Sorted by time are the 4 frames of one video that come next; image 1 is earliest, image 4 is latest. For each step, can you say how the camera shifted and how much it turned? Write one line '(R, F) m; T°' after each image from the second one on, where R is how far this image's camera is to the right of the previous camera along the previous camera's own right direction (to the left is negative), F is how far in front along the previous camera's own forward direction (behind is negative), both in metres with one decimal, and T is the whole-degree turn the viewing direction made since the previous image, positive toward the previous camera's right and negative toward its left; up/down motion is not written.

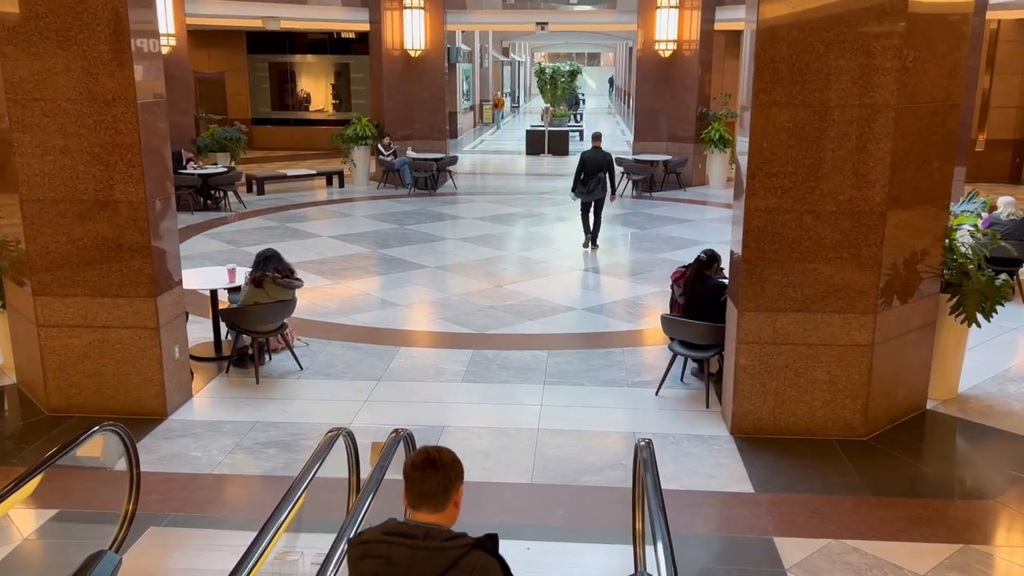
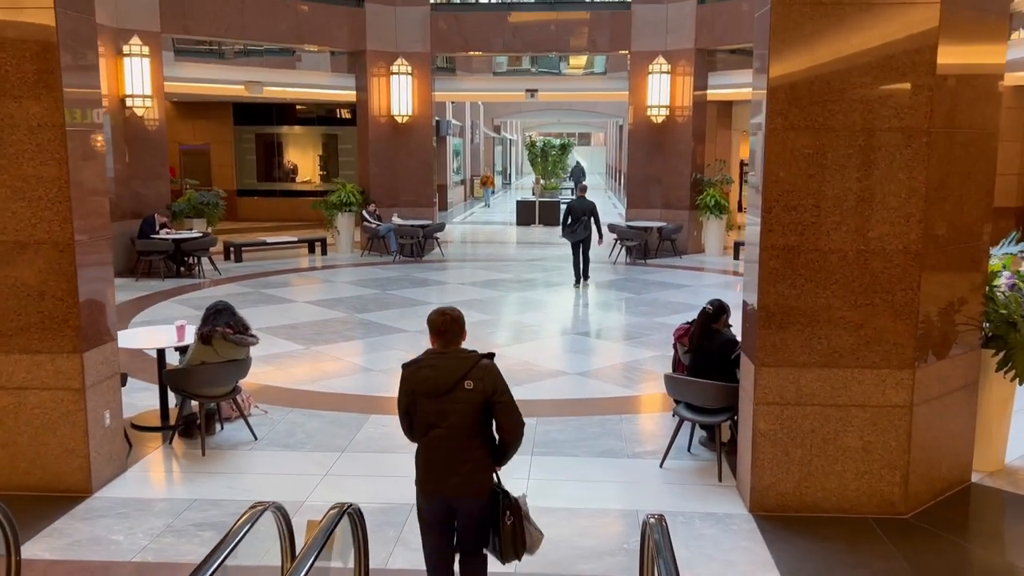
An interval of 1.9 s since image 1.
(+0.1, +0.8) m; 0°
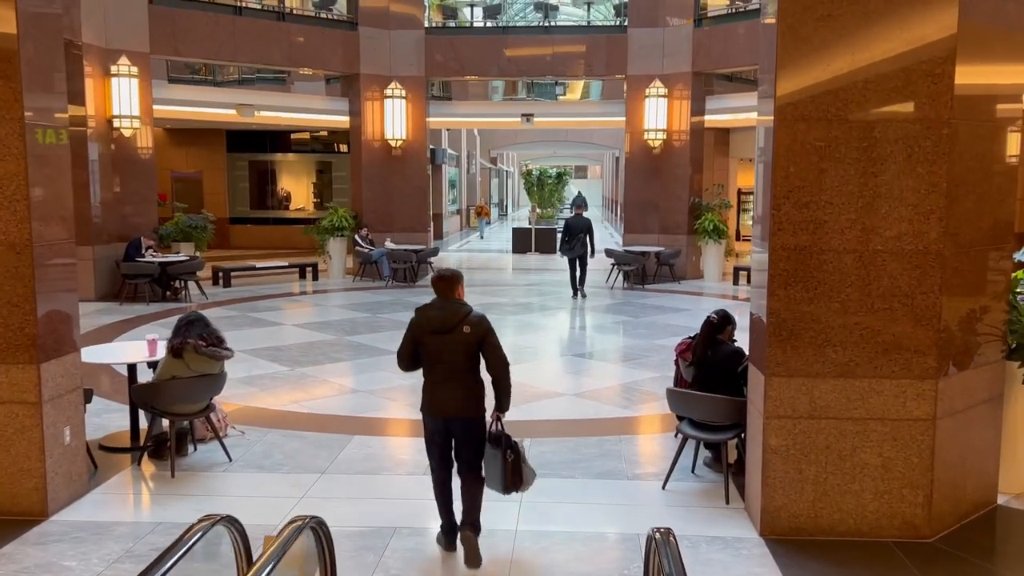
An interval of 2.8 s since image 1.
(0.0, +0.4) m; 0°
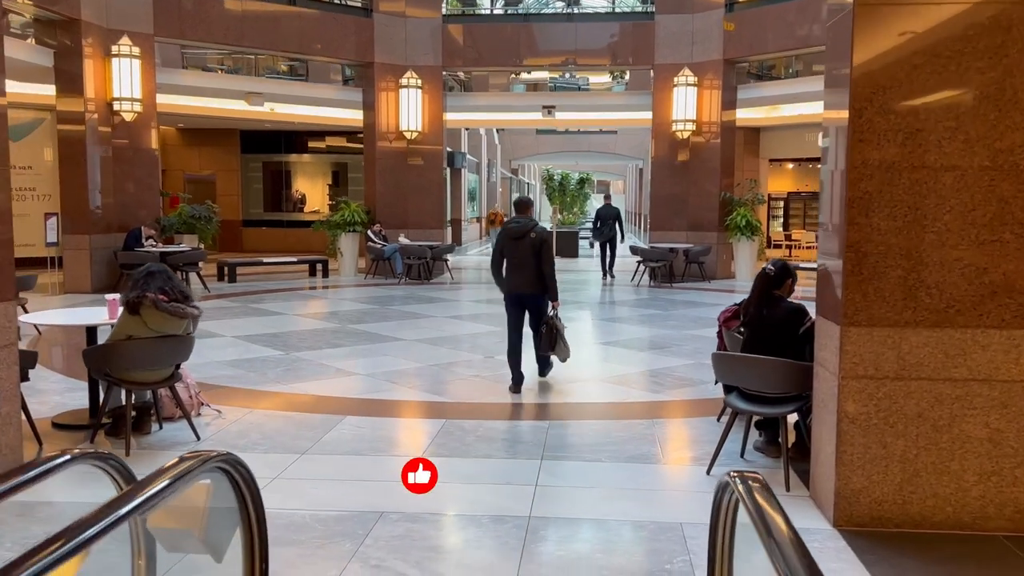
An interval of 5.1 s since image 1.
(0.0, +0.9) m; -1°
